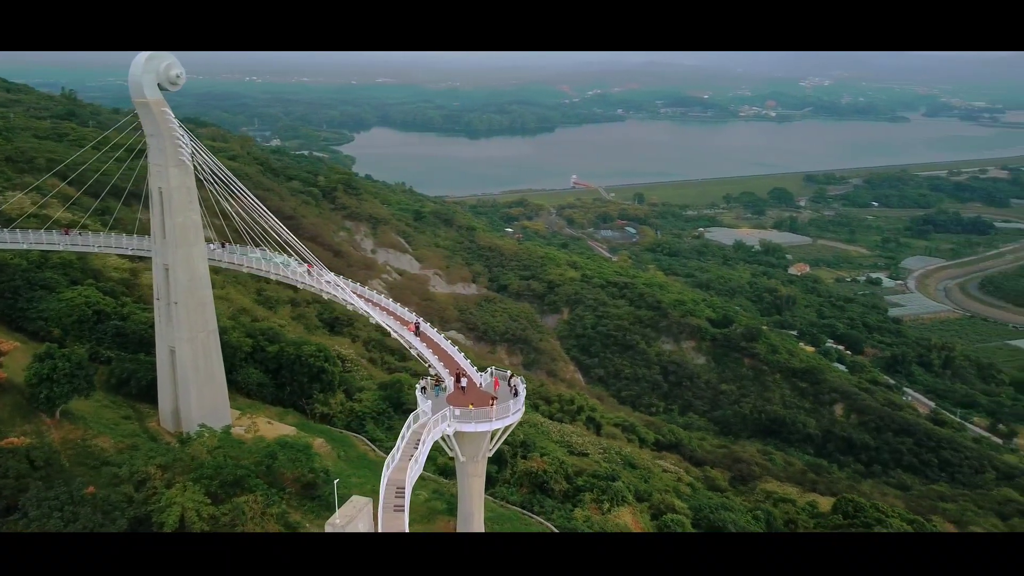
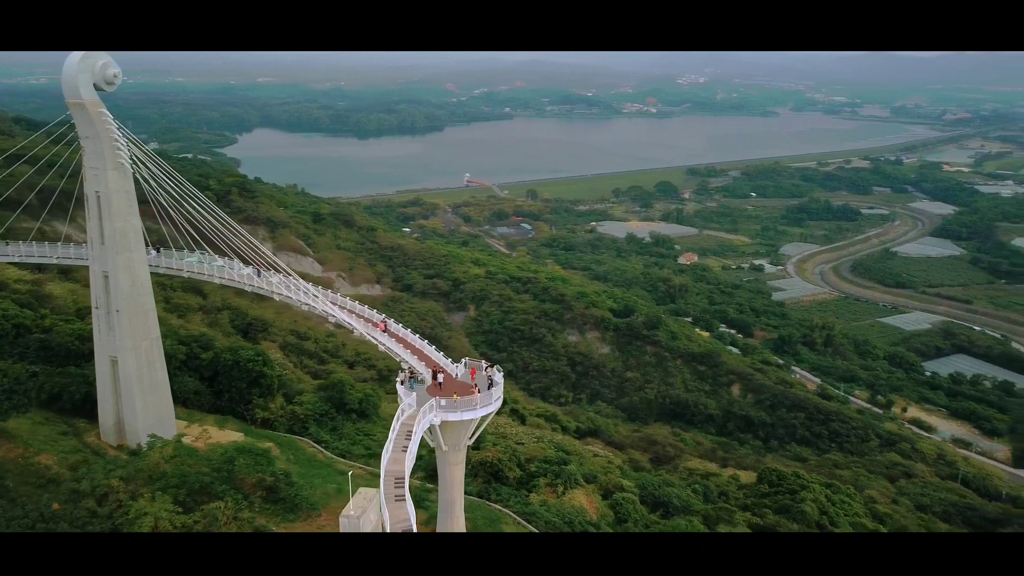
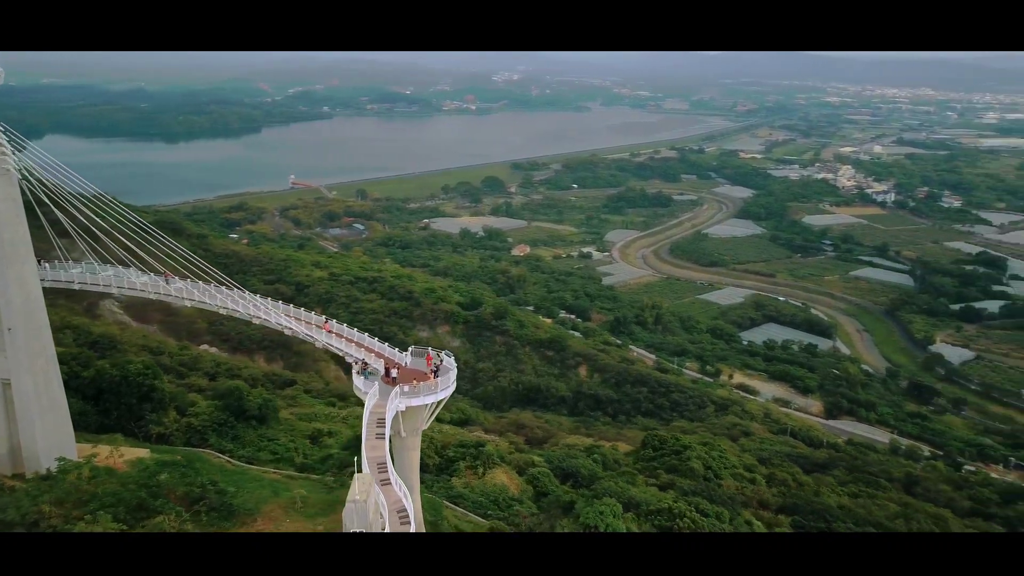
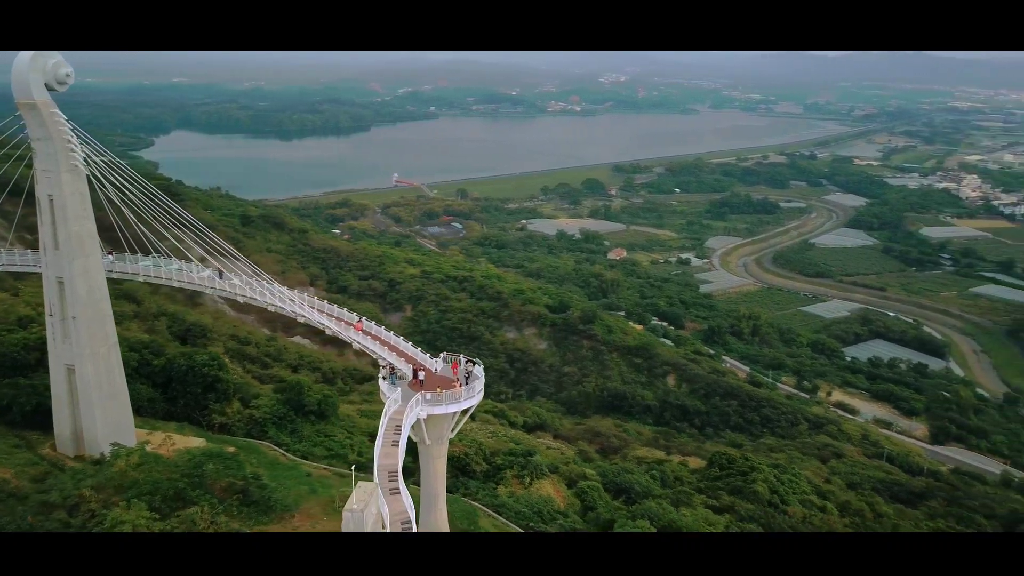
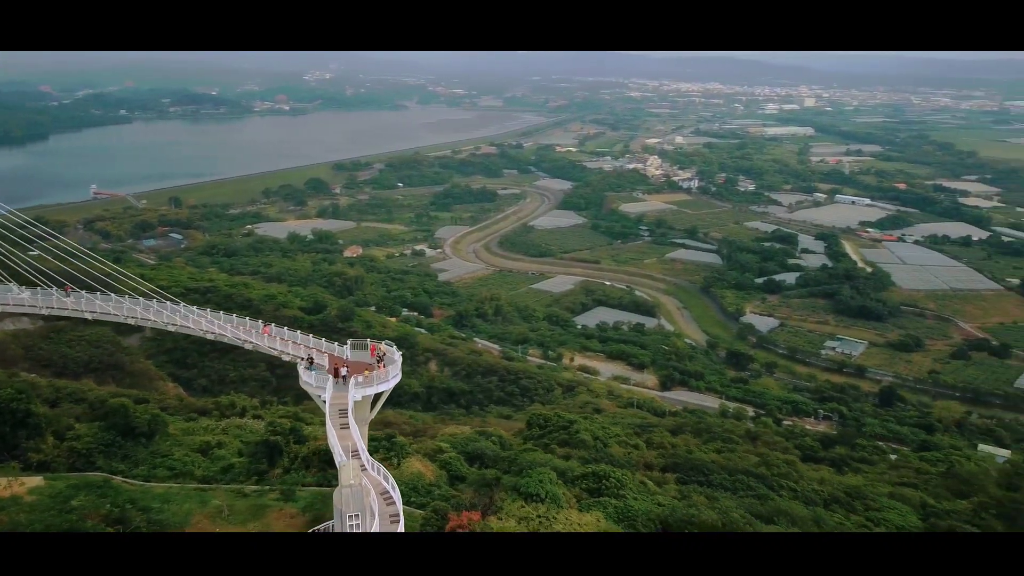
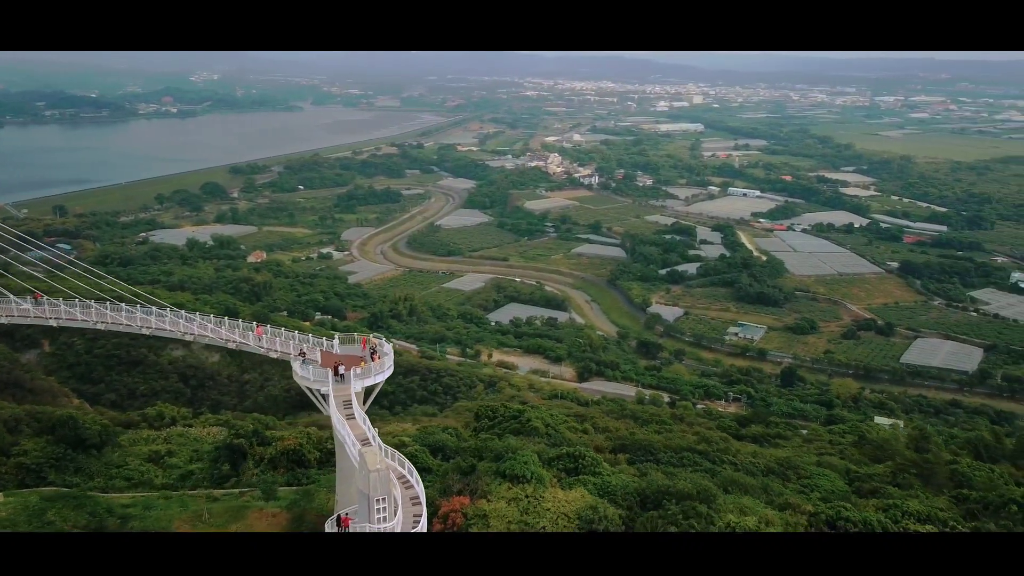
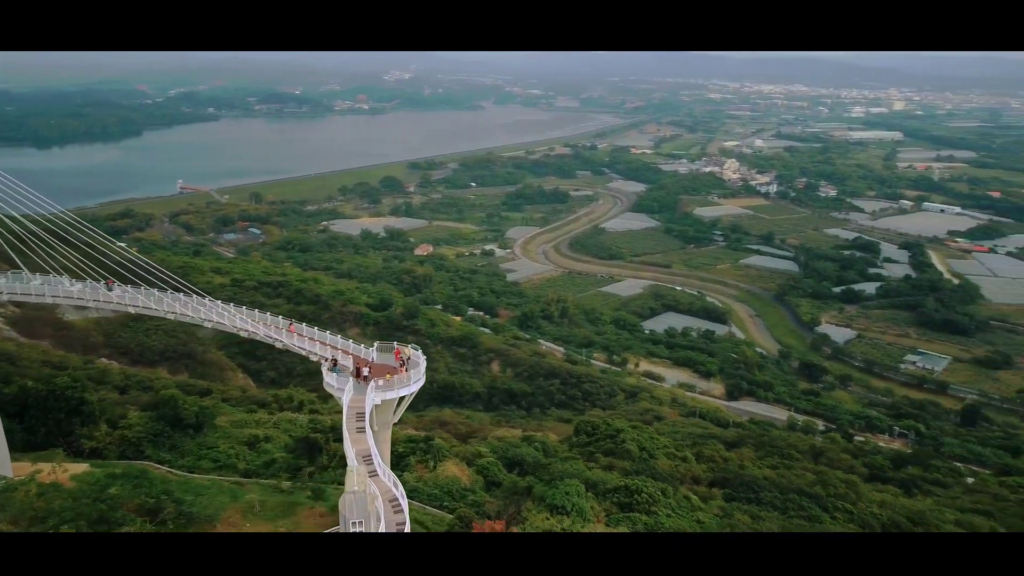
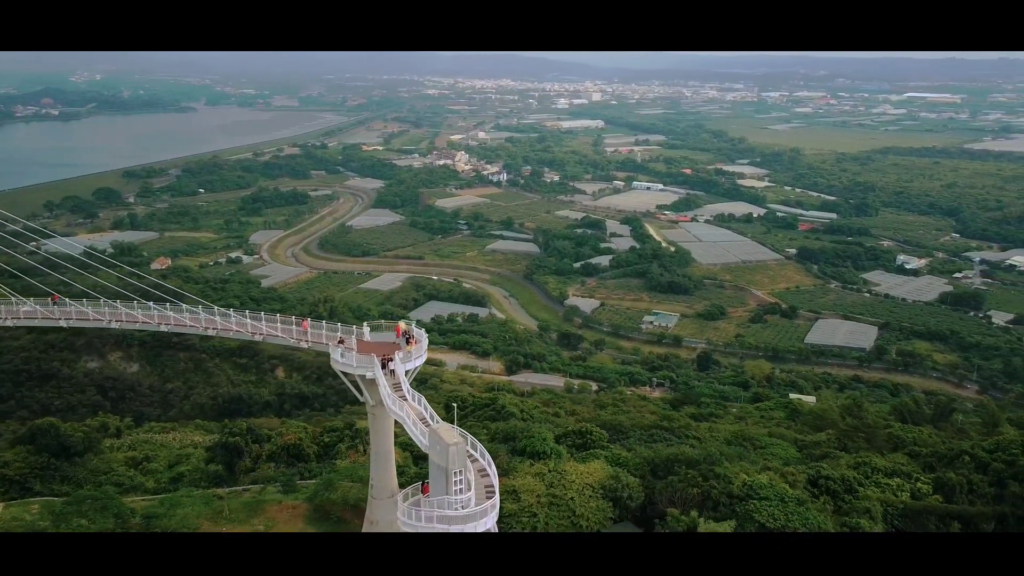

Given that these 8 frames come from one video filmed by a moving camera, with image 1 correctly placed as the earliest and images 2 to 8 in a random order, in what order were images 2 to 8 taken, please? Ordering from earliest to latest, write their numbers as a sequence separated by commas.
2, 4, 3, 7, 5, 6, 8
